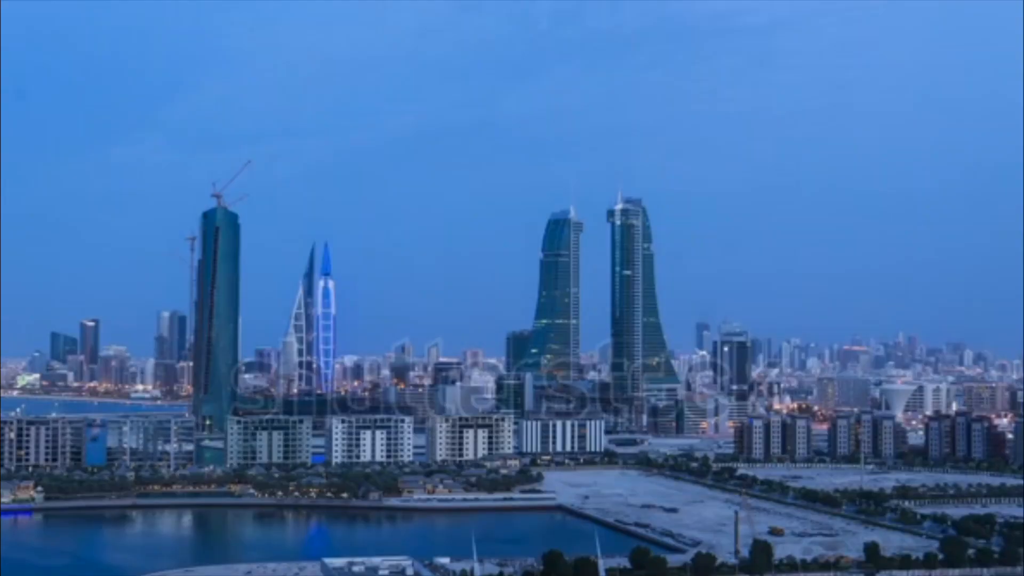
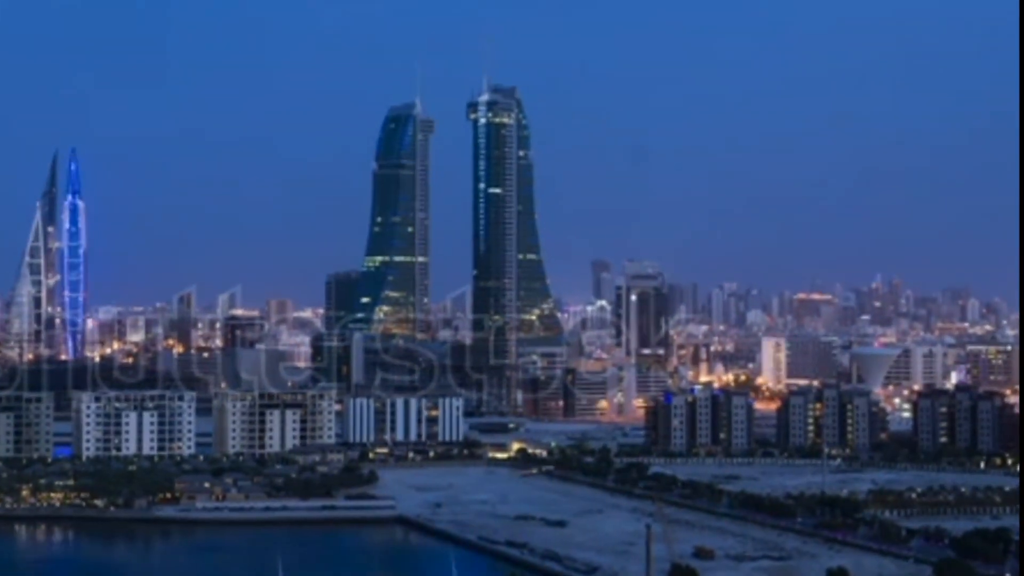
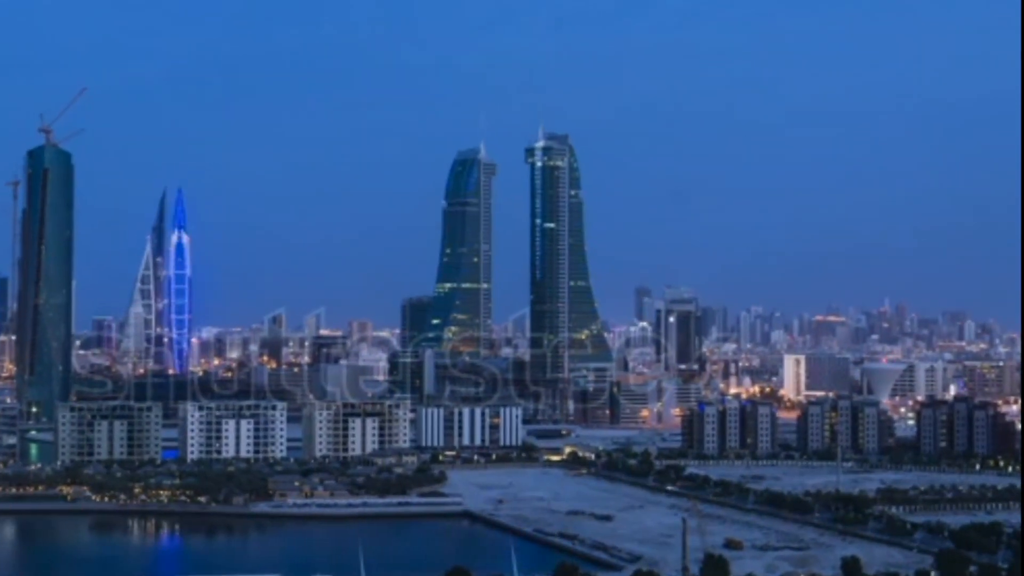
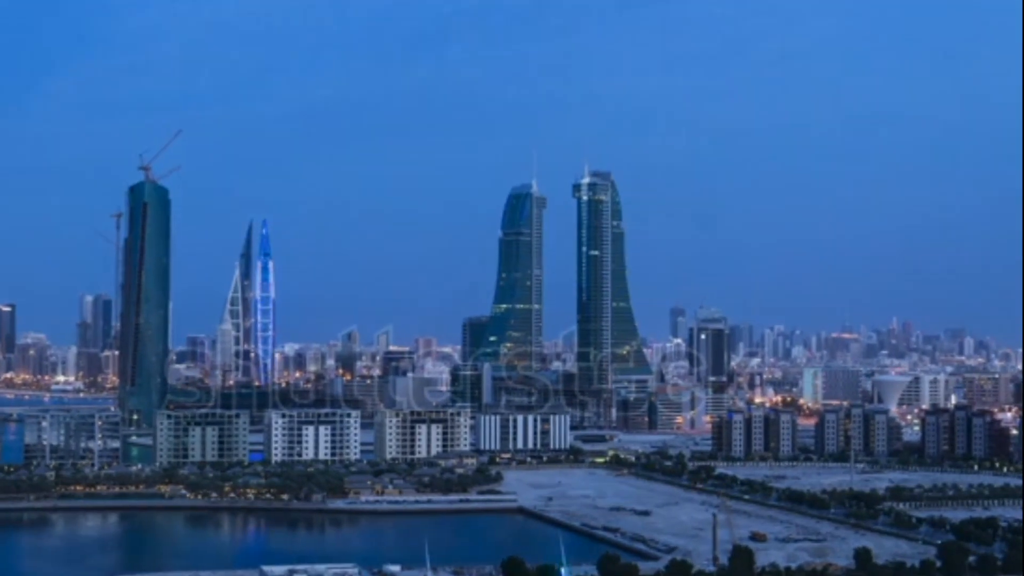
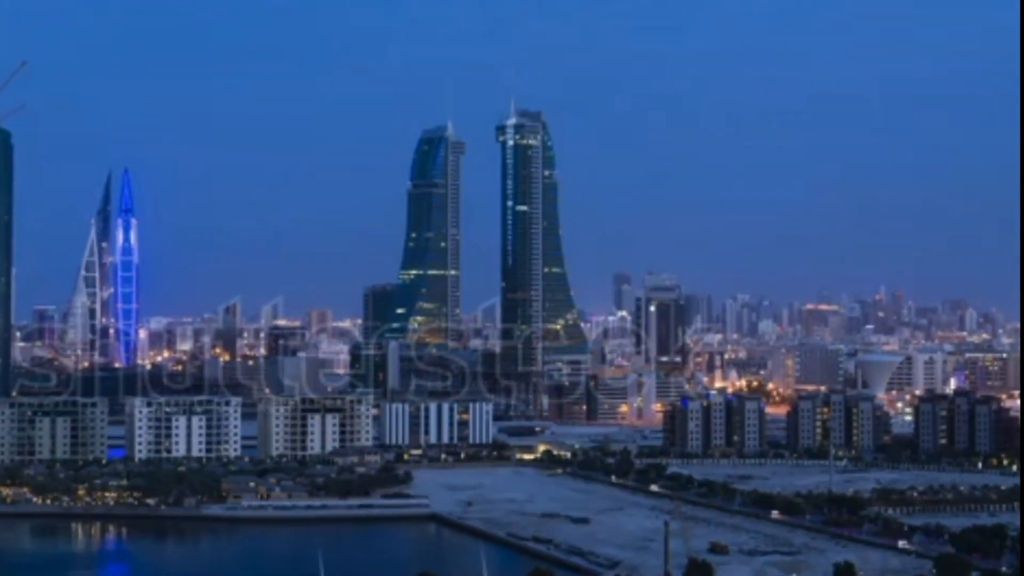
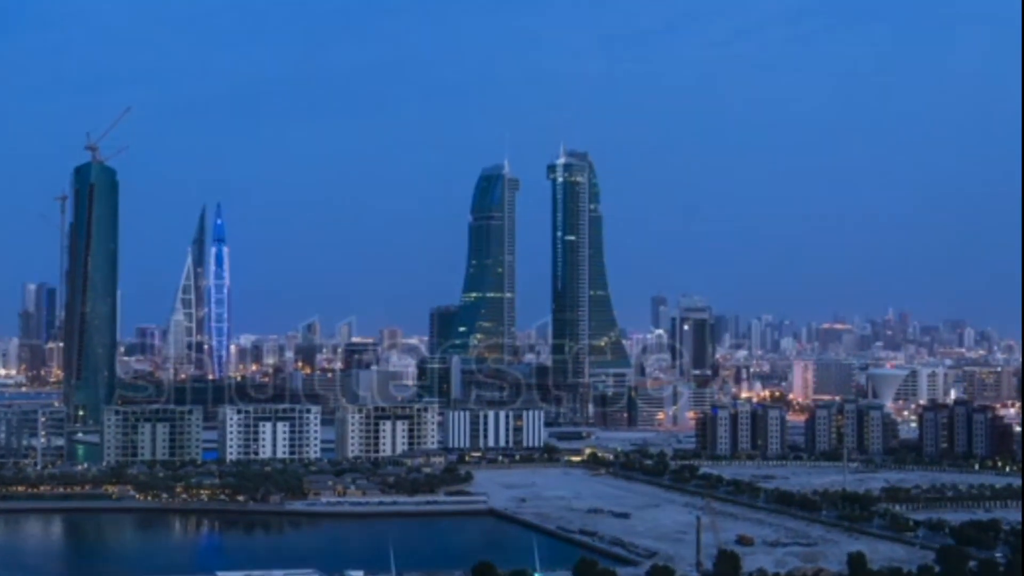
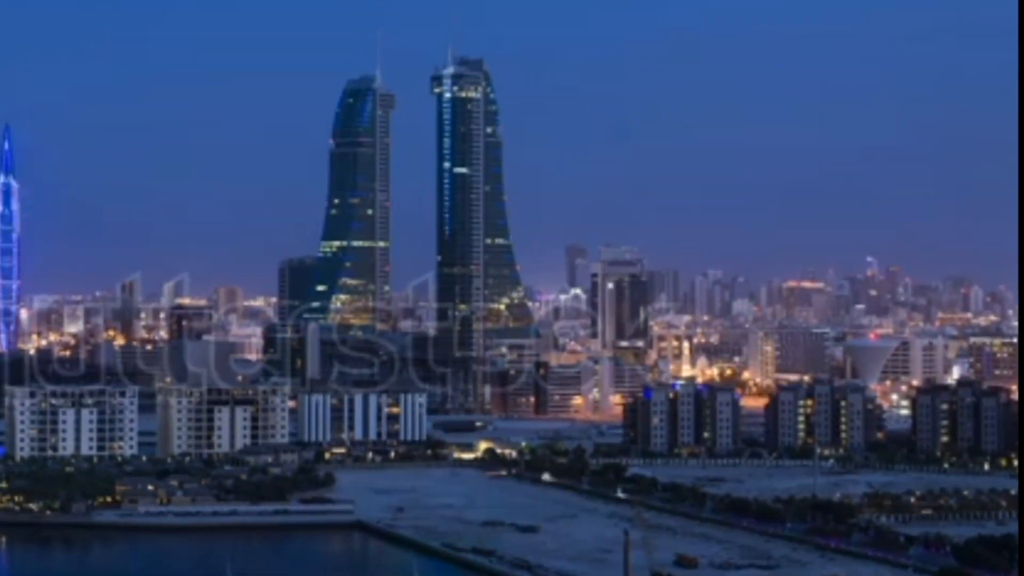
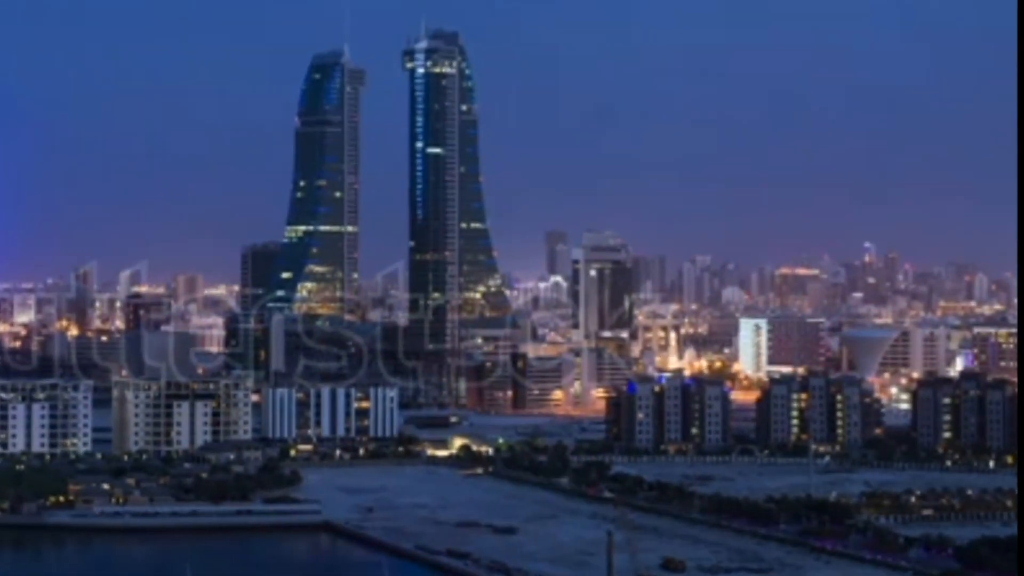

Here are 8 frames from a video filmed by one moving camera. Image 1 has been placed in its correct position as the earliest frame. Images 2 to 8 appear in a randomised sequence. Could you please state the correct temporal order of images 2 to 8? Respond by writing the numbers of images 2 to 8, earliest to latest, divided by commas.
4, 6, 3, 5, 2, 7, 8
